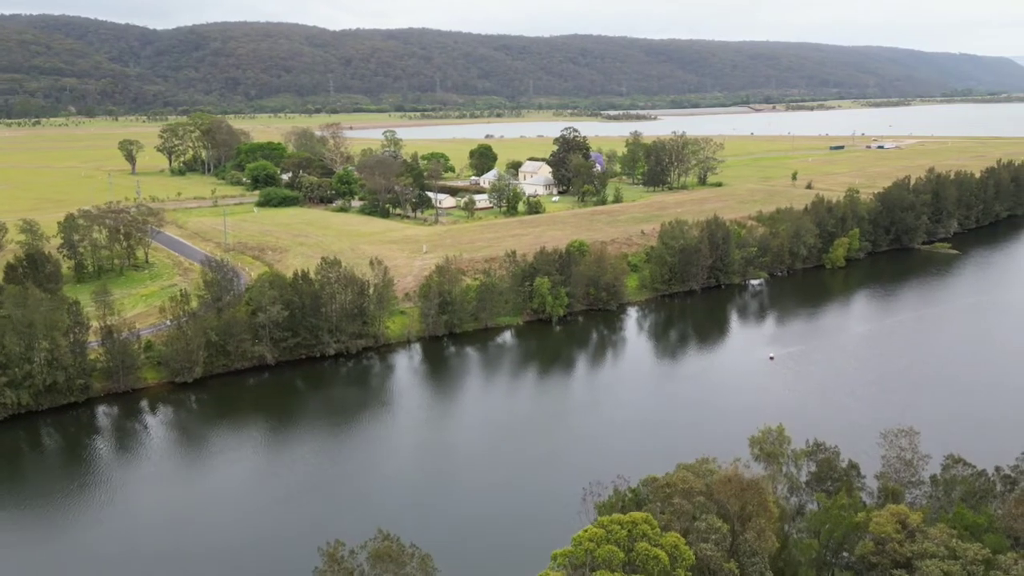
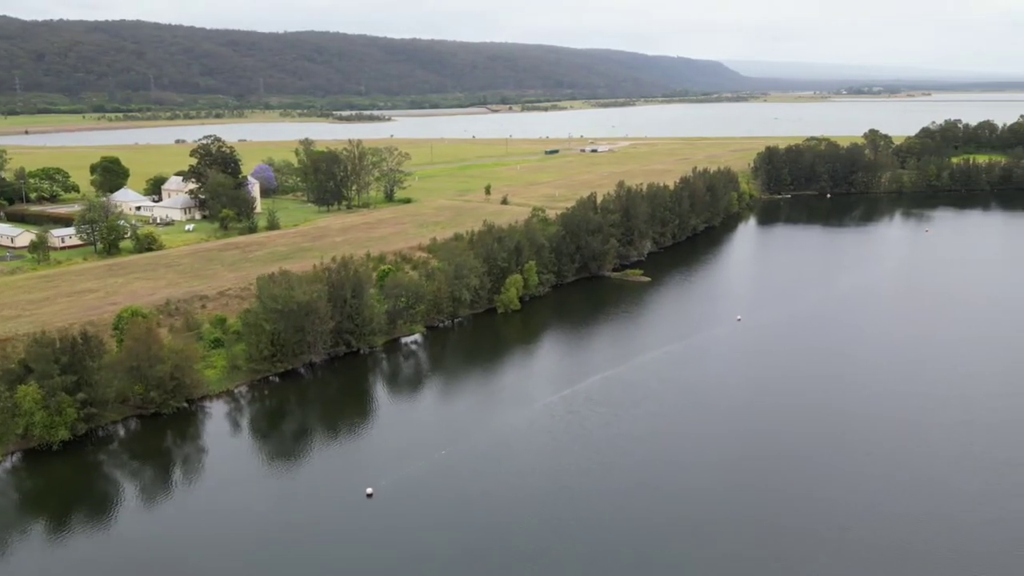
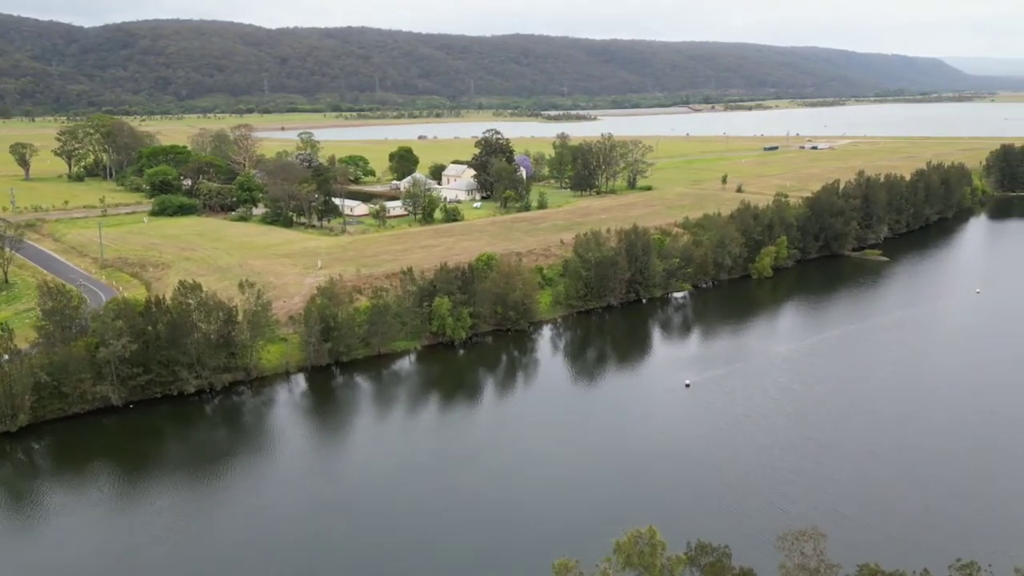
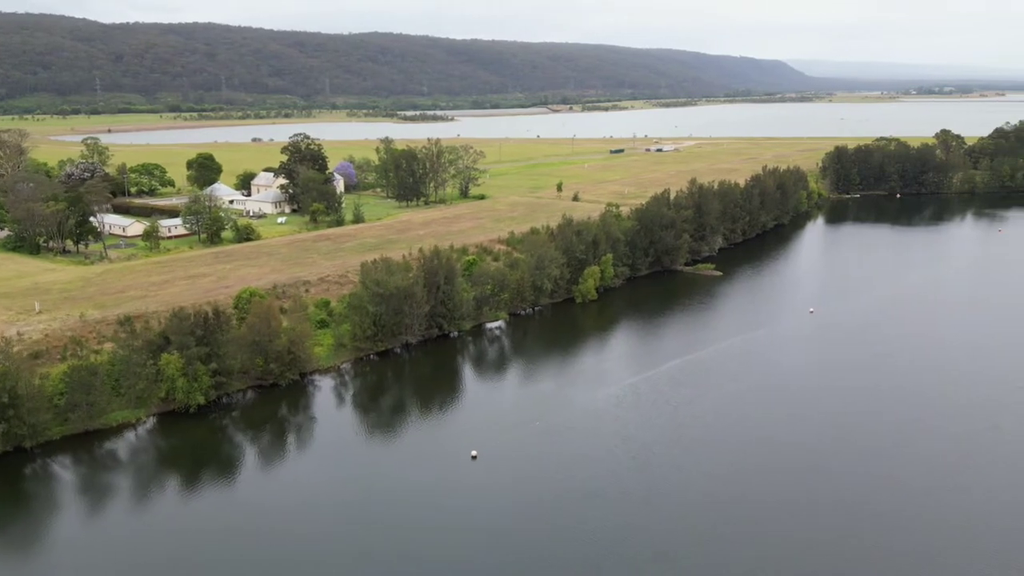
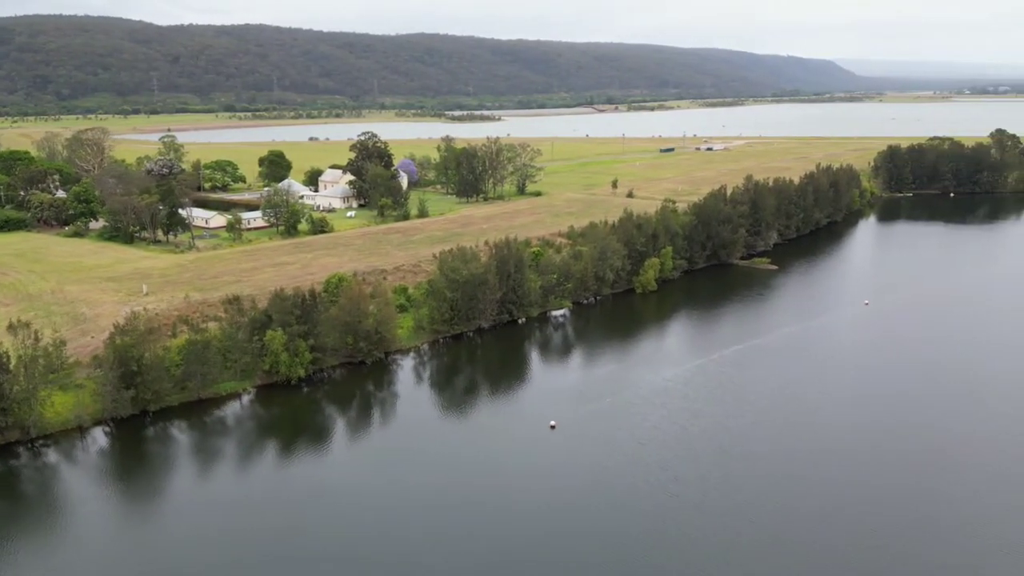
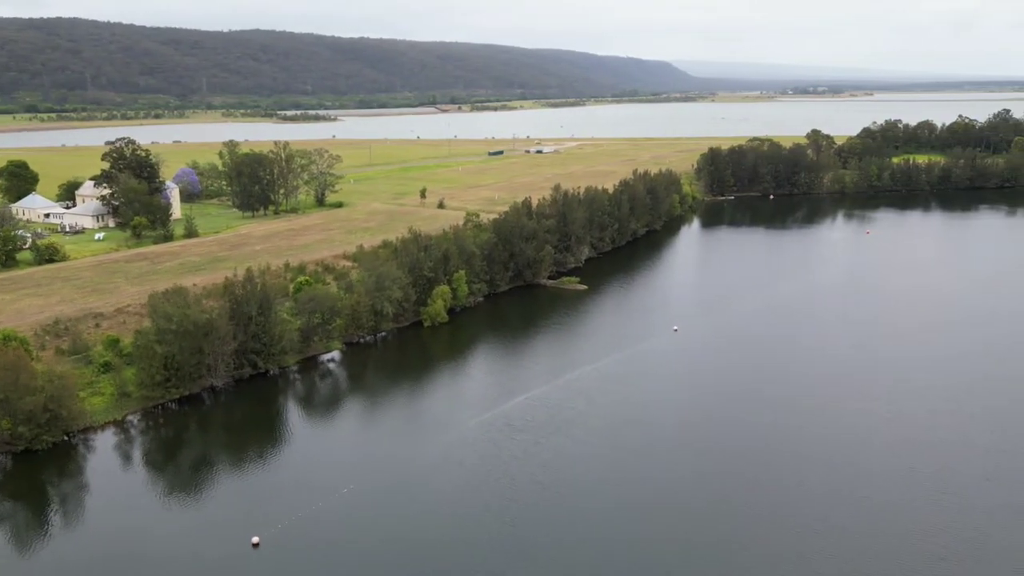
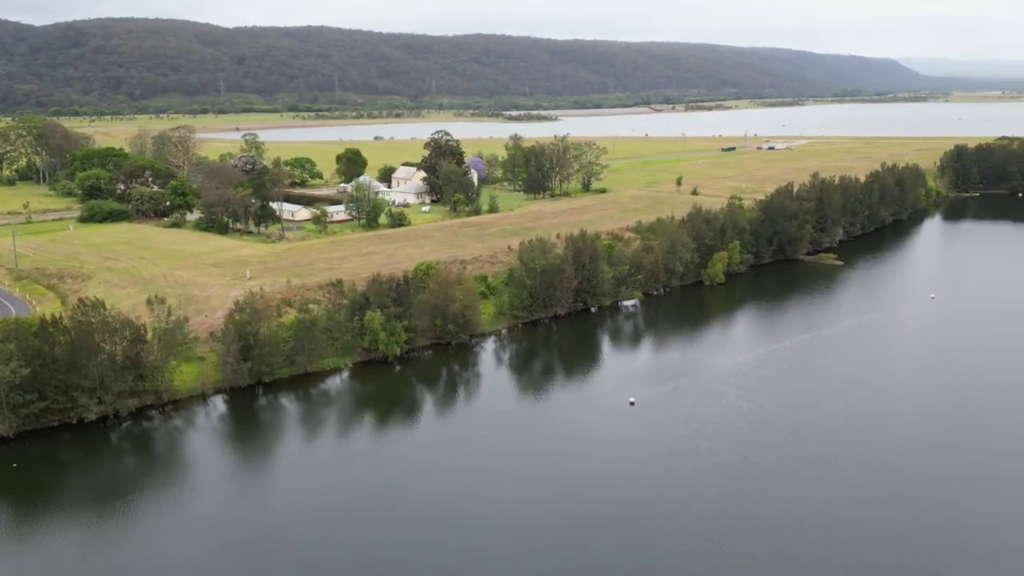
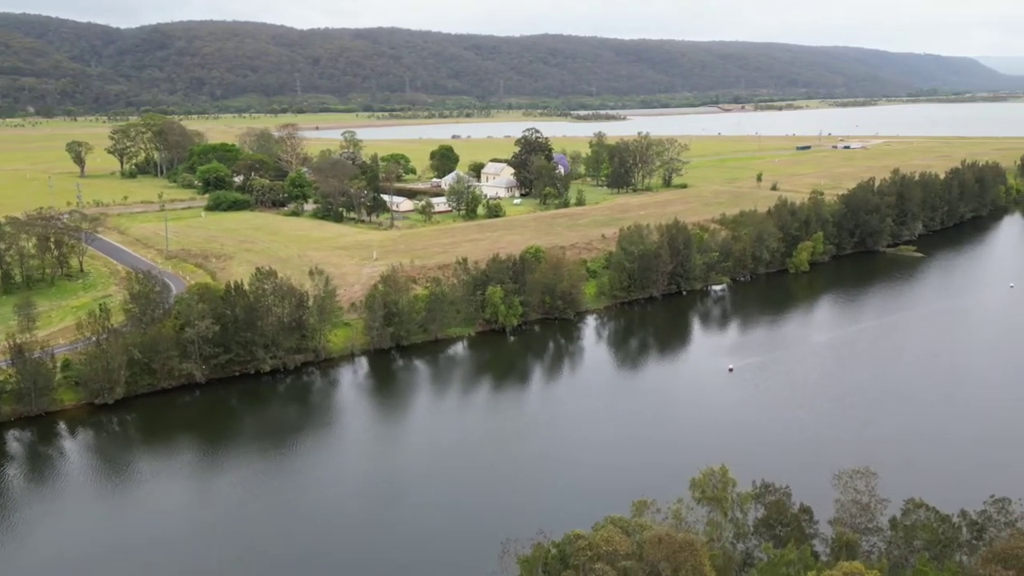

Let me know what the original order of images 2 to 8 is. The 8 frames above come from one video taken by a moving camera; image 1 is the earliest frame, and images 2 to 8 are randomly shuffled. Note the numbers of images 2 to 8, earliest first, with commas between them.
8, 3, 7, 5, 4, 2, 6
